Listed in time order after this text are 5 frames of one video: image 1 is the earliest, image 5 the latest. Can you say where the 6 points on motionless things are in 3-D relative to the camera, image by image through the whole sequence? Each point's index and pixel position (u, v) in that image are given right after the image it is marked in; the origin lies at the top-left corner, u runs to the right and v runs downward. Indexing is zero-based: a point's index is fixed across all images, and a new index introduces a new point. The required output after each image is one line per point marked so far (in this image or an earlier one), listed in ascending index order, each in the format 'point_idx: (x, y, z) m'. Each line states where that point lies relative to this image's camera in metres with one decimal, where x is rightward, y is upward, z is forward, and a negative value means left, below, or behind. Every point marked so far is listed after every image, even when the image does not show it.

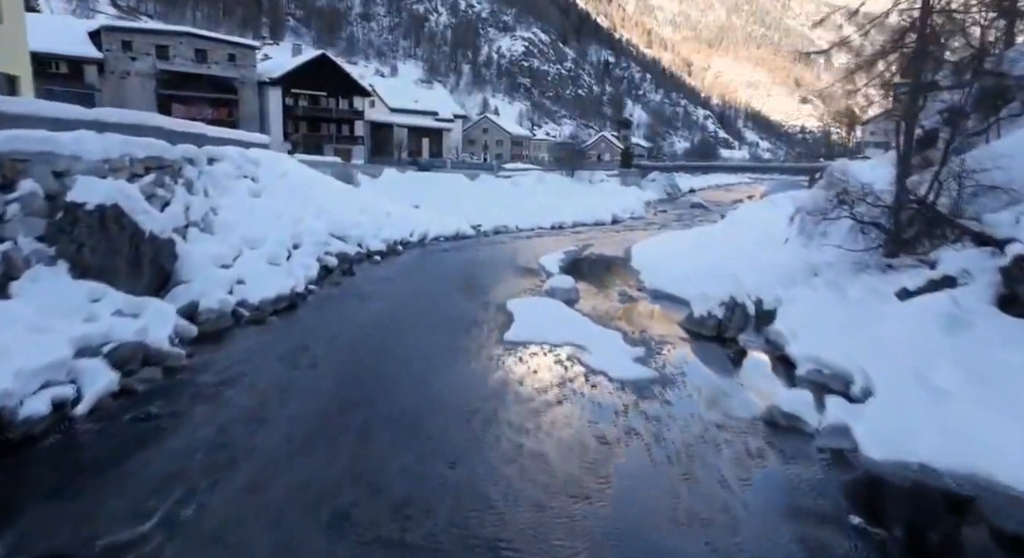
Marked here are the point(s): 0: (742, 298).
0: (+3.5, -0.3, +8.8) m
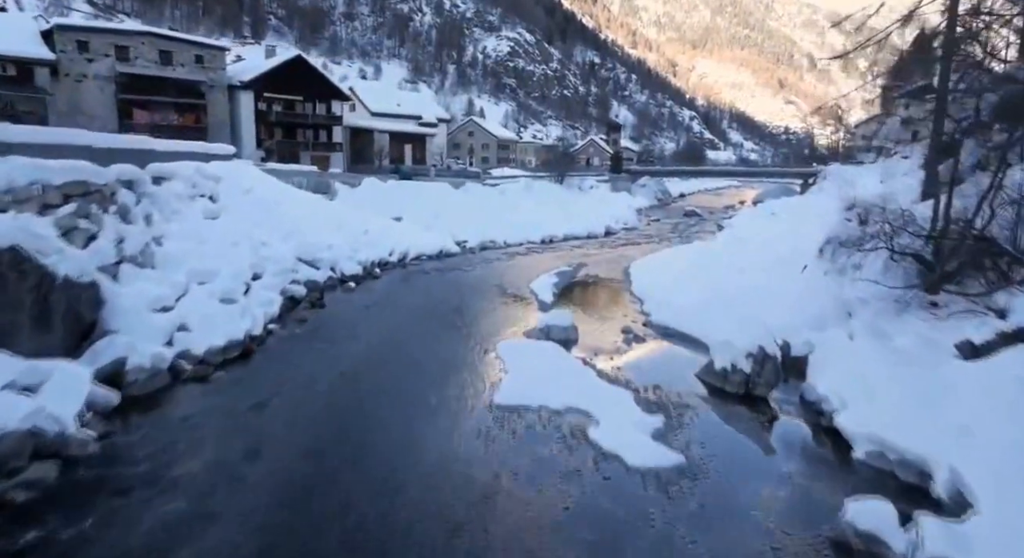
0: (+3.3, -0.8, +7.6) m
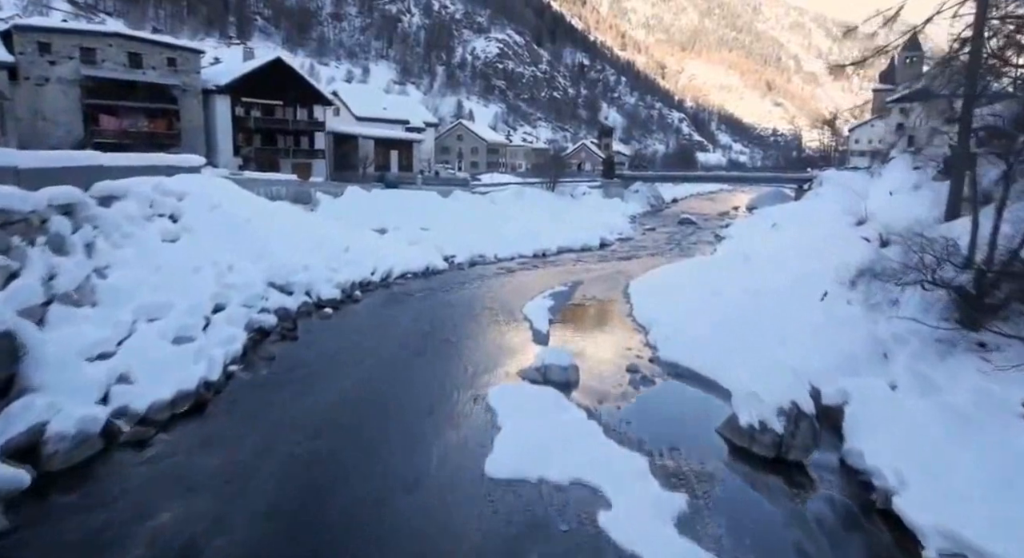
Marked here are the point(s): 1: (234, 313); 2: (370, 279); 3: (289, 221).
0: (+3.3, -1.2, +6.7) m
1: (-4.3, -0.5, +8.9) m
2: (-3.2, 0.0, +13.4) m
3: (-5.3, +1.4, +13.8) m
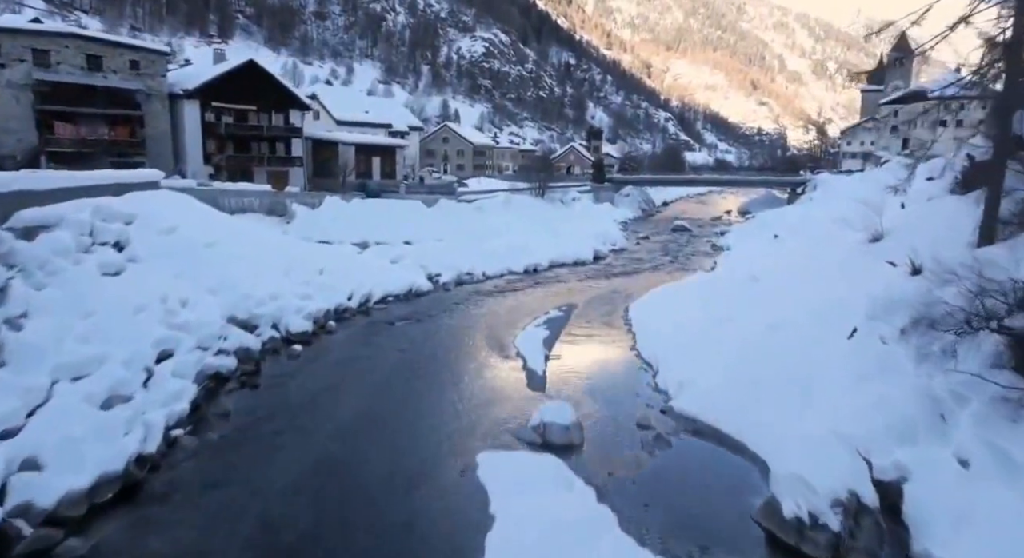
0: (+3.2, -1.8, +5.7) m
1: (-4.4, -1.1, +7.7) m
2: (-3.5, -0.5, +12.3) m
3: (-5.5, +0.8, +12.6) m
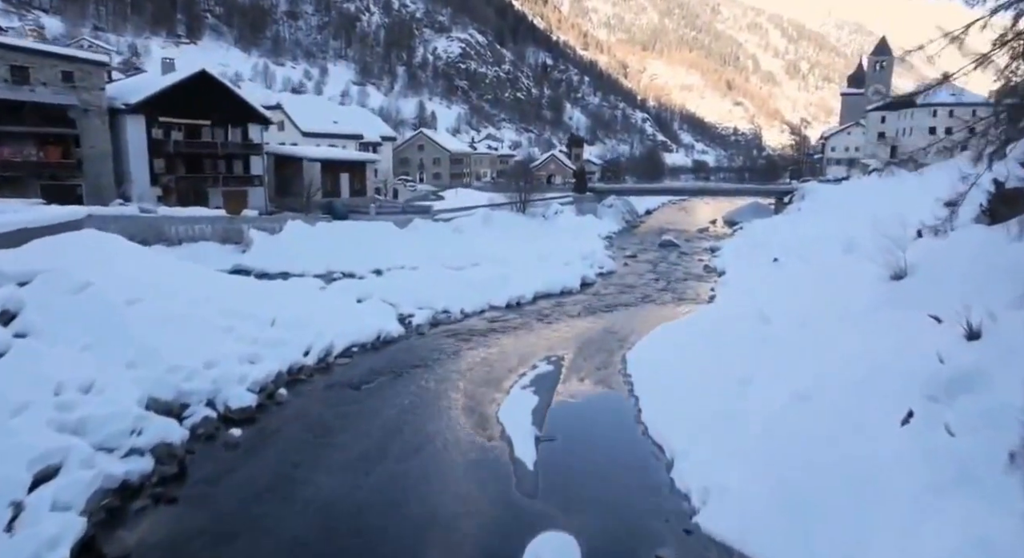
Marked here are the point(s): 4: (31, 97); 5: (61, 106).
0: (+3.1, -2.6, +4.2) m
1: (-4.5, -2.1, +6.0) m
2: (-3.8, -1.5, +10.5) m
3: (-5.9, -0.2, +10.8) m
4: (-13.5, +5.1, +16.3) m
5: (-13.1, +5.0, +16.9) m
